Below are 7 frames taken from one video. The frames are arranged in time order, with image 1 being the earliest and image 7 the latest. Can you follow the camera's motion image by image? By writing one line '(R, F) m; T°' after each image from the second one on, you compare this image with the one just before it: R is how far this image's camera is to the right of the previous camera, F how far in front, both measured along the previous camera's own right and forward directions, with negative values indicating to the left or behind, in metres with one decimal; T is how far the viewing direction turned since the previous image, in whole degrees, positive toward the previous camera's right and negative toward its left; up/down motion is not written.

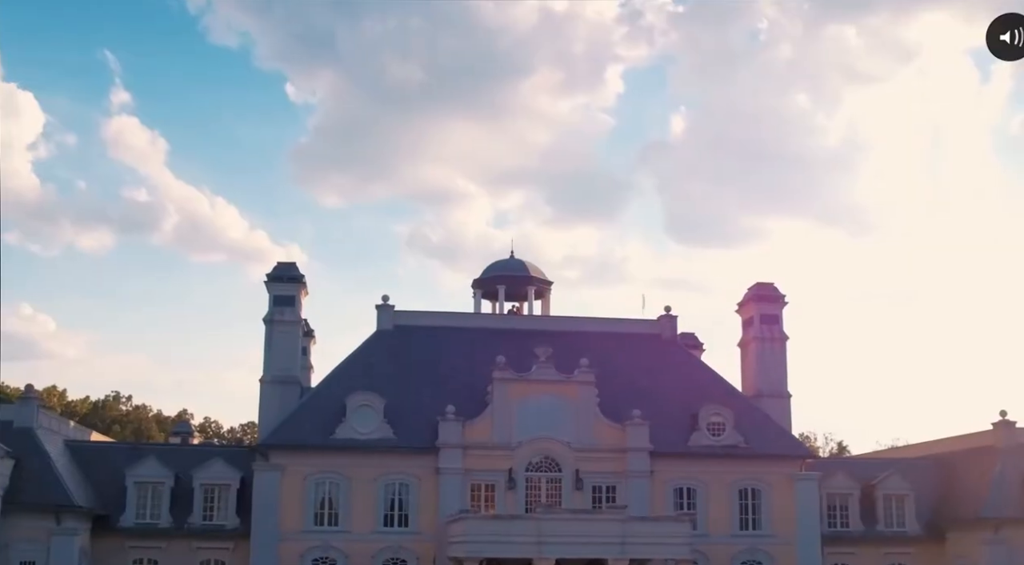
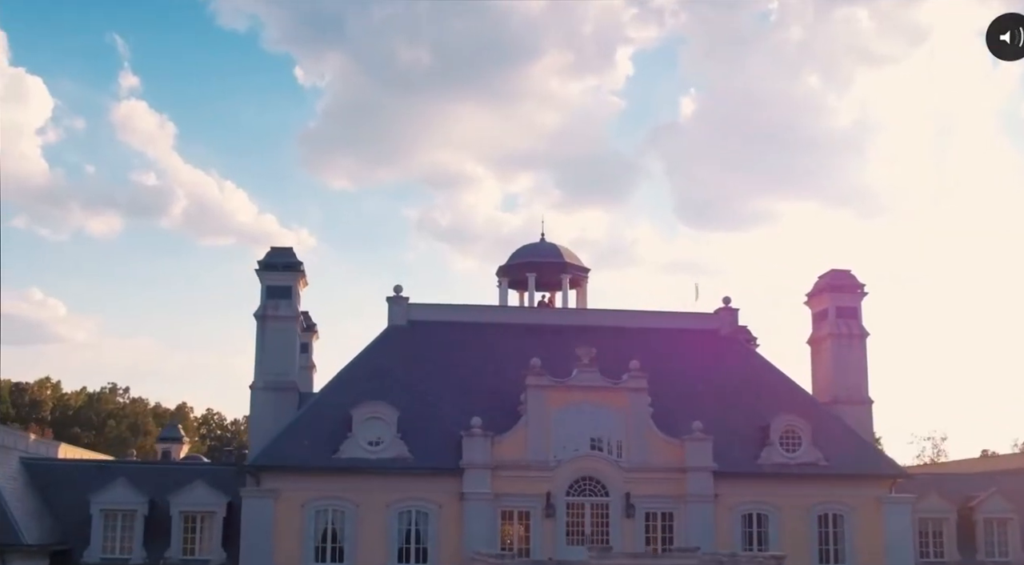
(-0.9, +7.2) m; 0°
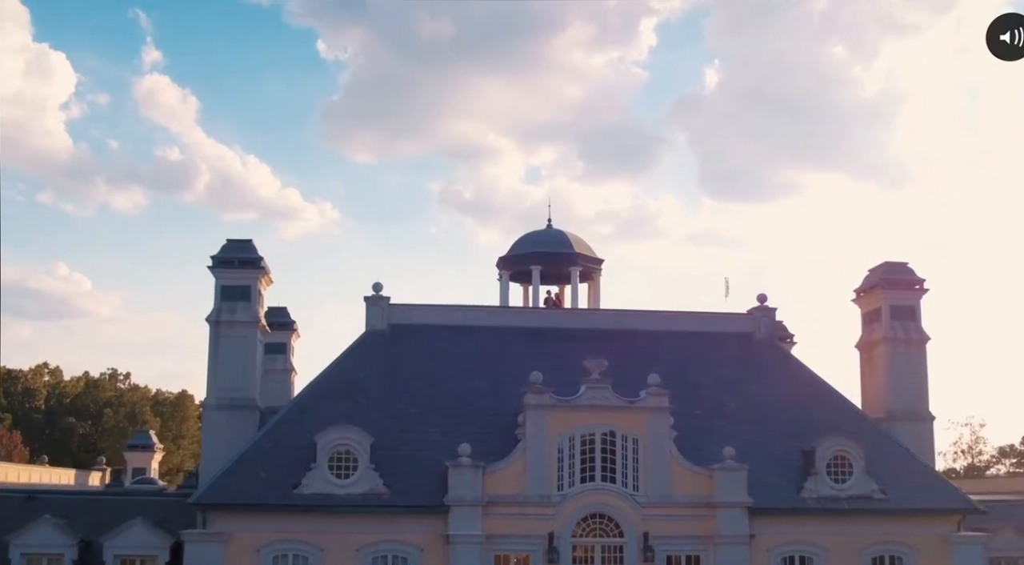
(+0.8, +6.1) m; -1°
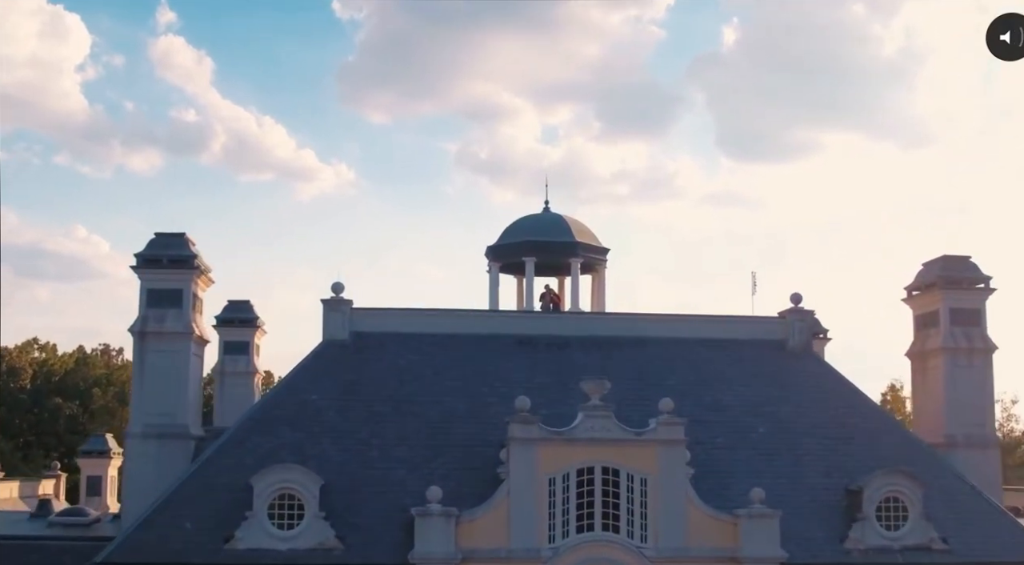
(+0.8, +5.8) m; -1°
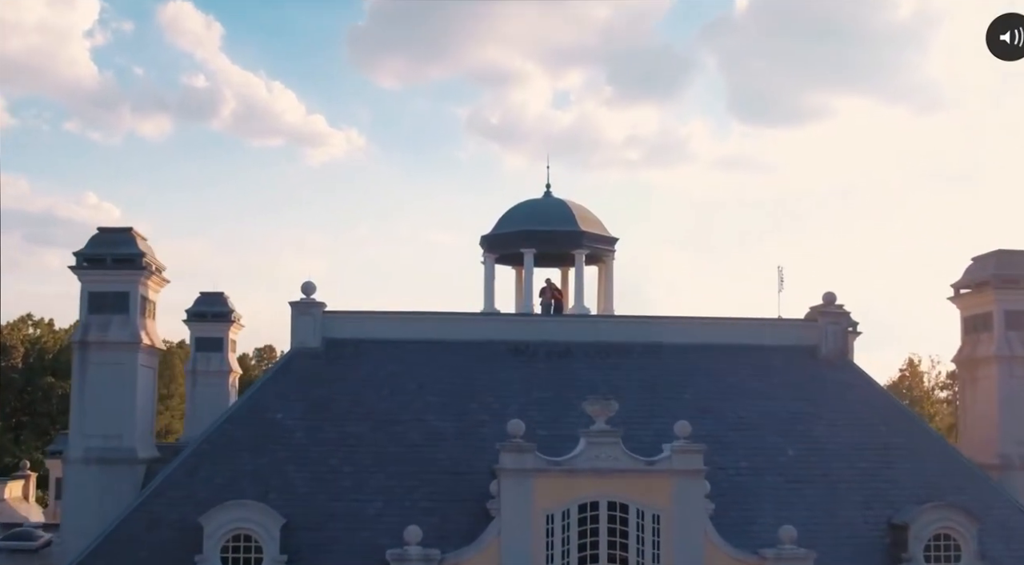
(+0.4, +3.6) m; -1°
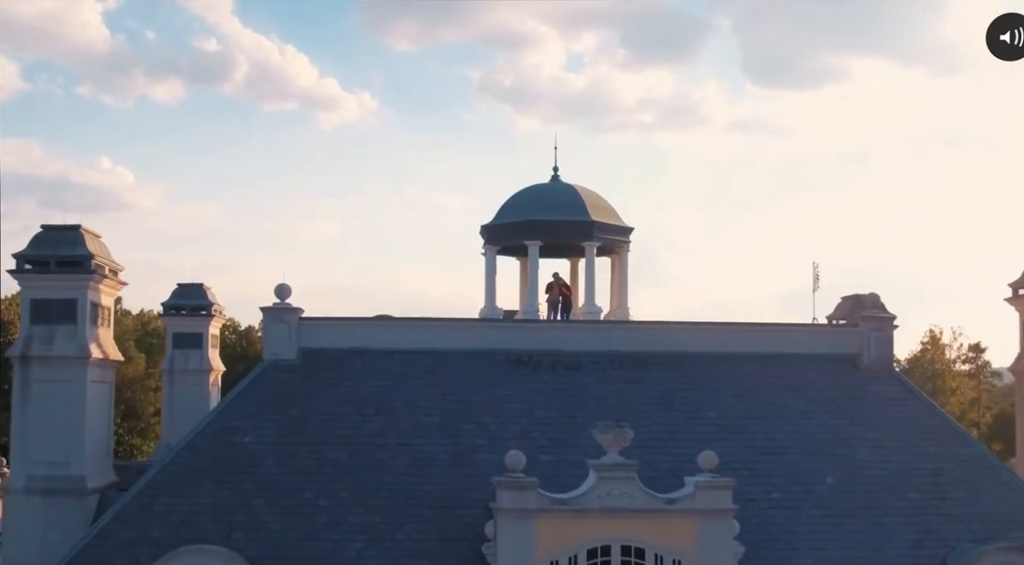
(+0.3, +3.1) m; -1°
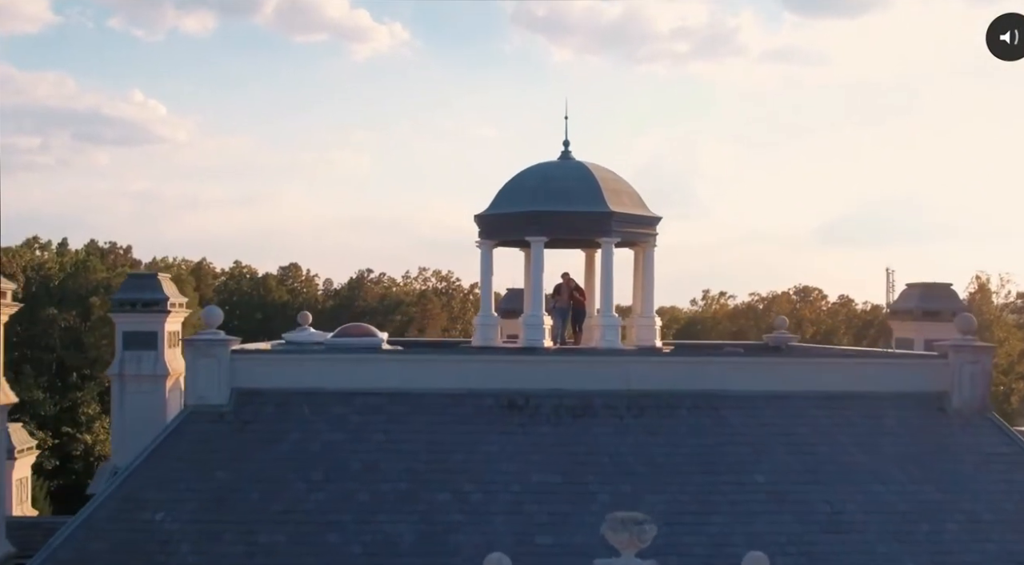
(+0.7, +5.2) m; -2°
